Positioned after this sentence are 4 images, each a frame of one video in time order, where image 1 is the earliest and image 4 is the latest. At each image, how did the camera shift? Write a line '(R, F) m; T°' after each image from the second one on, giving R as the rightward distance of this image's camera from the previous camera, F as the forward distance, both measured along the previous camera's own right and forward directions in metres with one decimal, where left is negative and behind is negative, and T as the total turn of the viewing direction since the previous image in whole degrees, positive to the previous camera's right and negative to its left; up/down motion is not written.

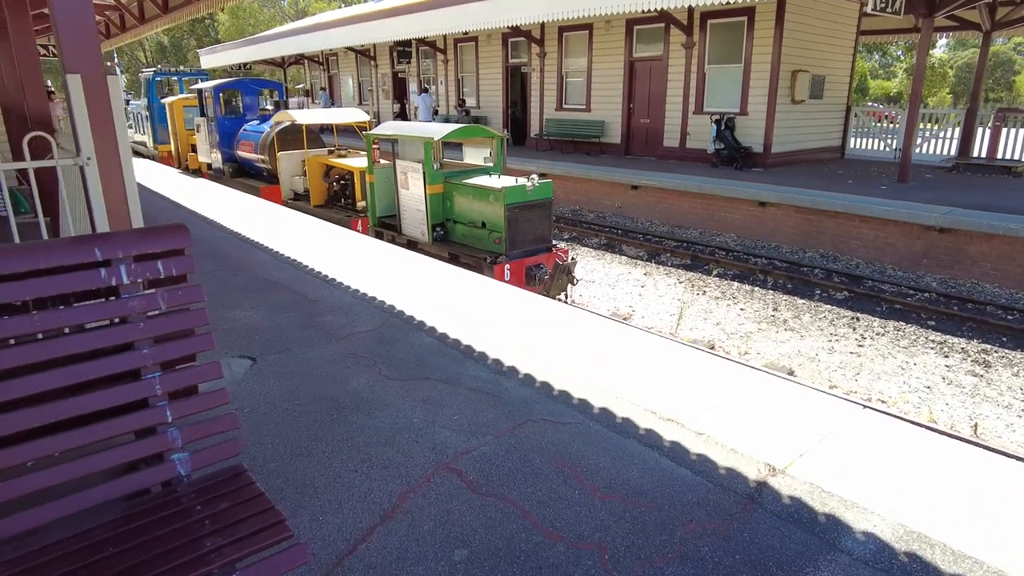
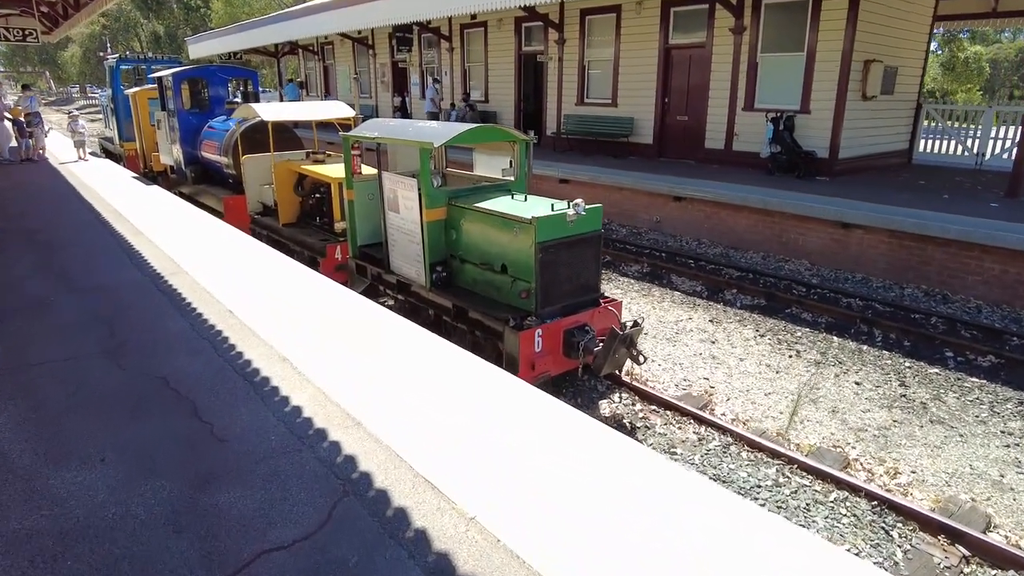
(-0.2, +2.4) m; 0°
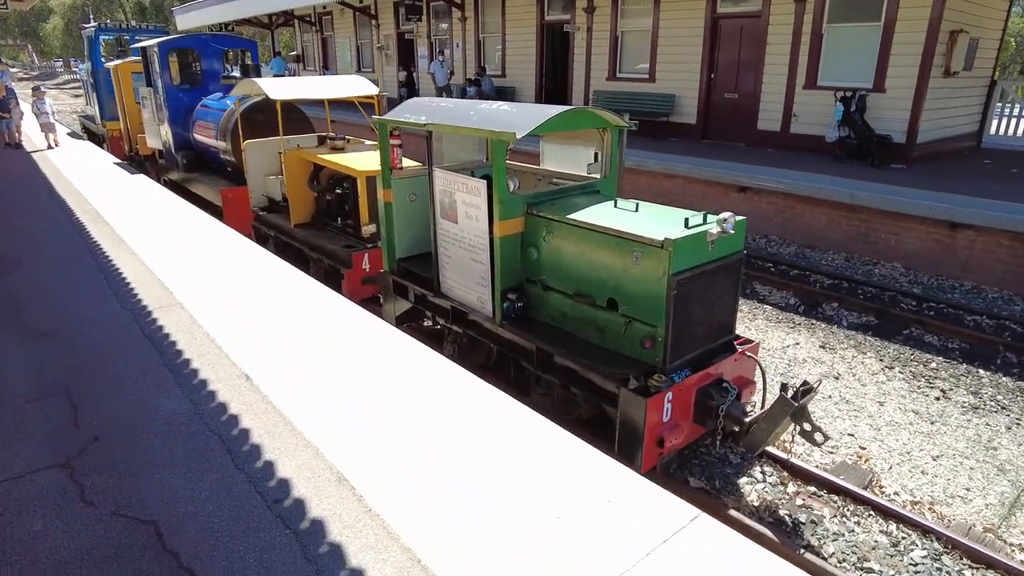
(-0.7, +1.4) m; +1°
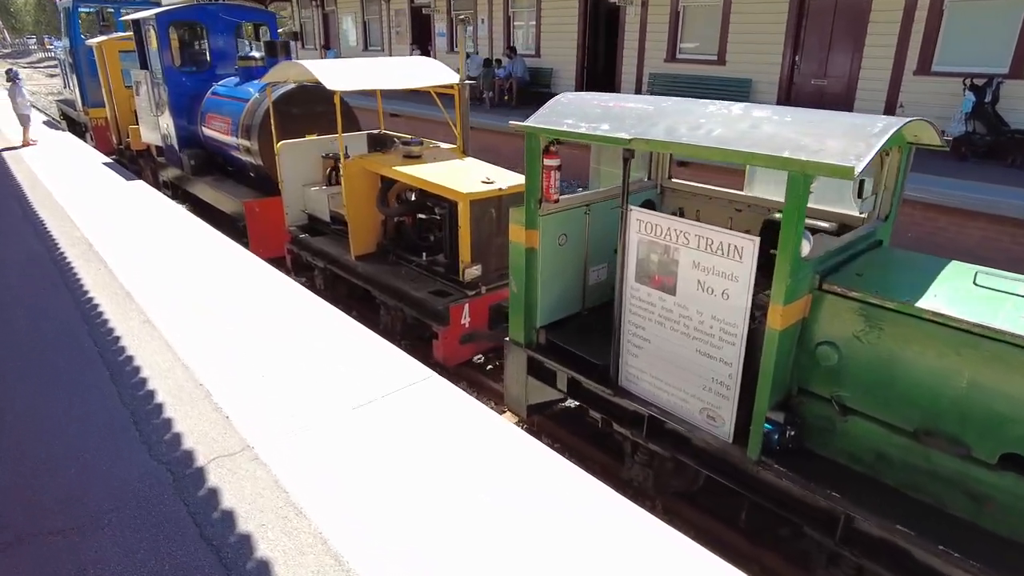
(-1.3, +1.8) m; +1°
